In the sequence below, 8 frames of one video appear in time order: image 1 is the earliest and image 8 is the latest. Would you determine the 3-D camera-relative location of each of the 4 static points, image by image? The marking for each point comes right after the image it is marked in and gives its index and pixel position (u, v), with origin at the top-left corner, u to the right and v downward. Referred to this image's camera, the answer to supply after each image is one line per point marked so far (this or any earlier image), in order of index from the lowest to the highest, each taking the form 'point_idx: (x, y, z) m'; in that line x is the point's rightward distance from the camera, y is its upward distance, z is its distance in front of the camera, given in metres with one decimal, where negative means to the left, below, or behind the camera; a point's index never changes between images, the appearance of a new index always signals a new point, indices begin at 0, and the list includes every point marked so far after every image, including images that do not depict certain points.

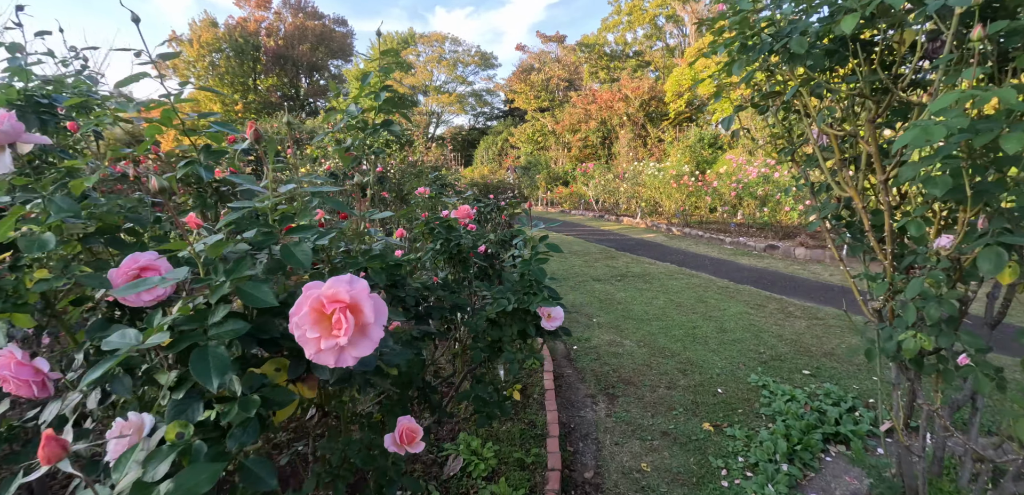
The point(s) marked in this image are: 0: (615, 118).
0: (+3.1, +3.9, +14.4) m
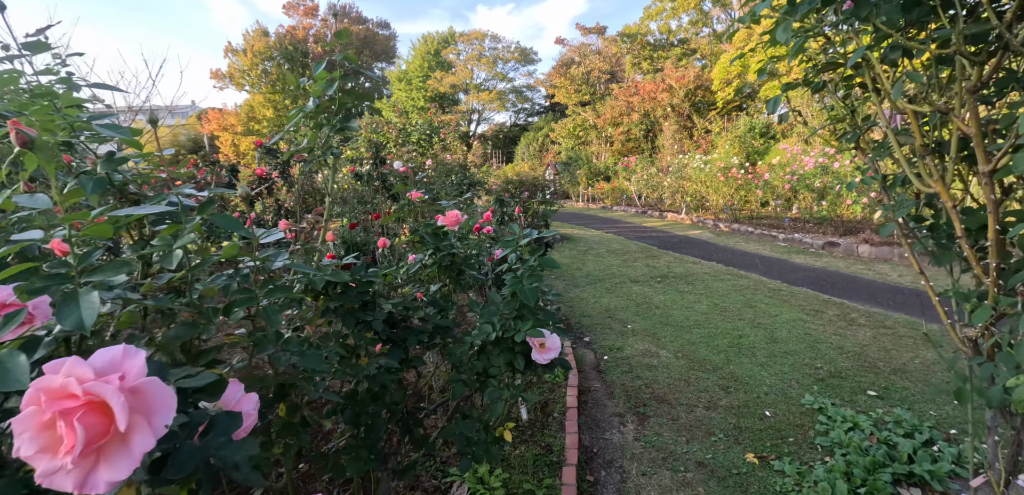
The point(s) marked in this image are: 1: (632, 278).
0: (+4.2, +4.0, +13.9) m
1: (+1.1, -0.3, +4.5) m
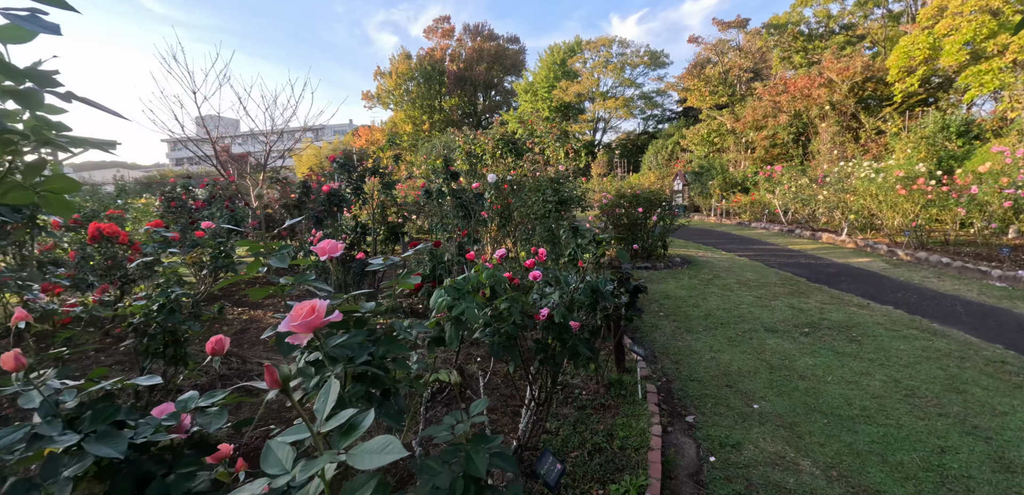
0: (+7.4, +3.4, +11.8) m
1: (+1.8, -0.6, +3.5) m
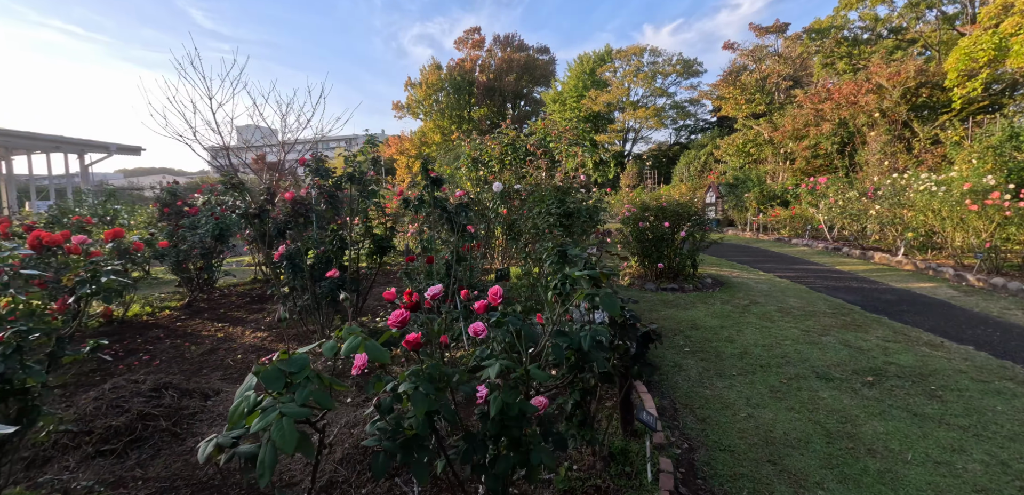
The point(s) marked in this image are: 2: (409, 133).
0: (+7.9, +3.0, +10.8) m
1: (+1.8, -0.7, +2.8) m
2: (-4.3, +4.8, +19.8) m
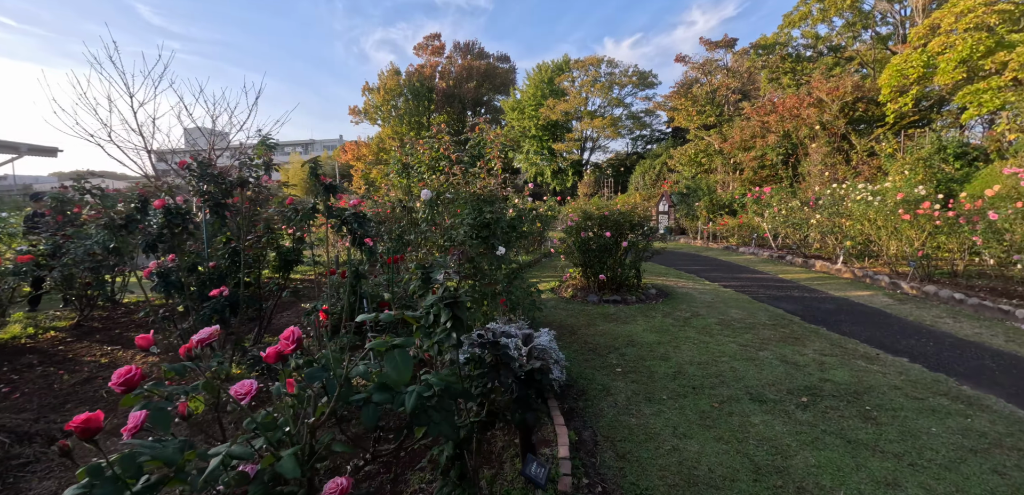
0: (+6.8, +2.8, +11.2) m
1: (+1.3, -0.8, +2.6) m
2: (-6.1, +4.4, +19.2) m
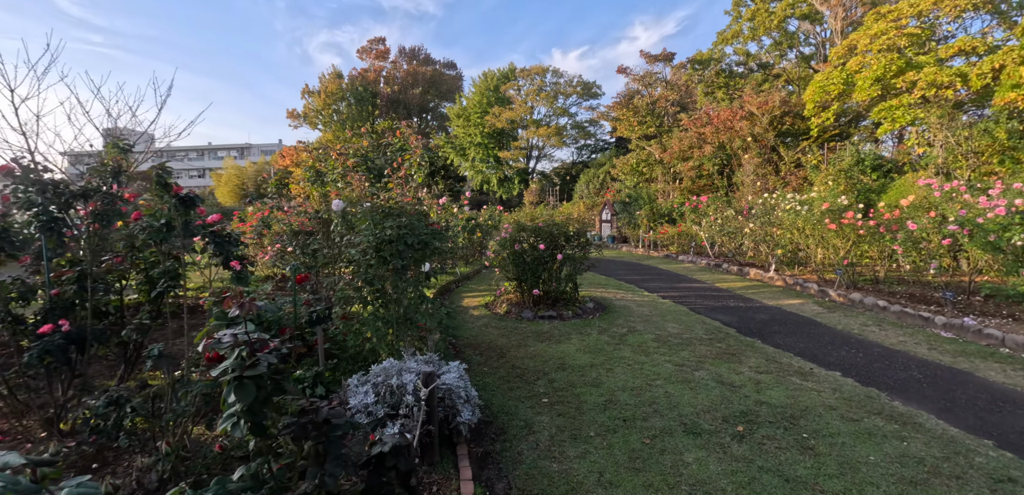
0: (+5.4, +2.6, +11.5) m
1: (+0.9, -0.9, +2.4) m
2: (-8.3, +4.0, +18.2) m
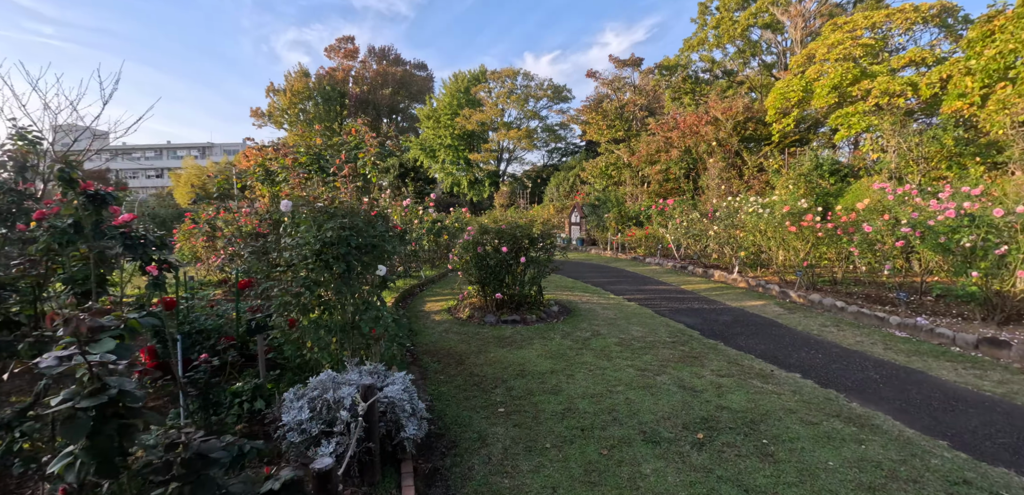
0: (+4.6, +2.5, +11.7) m
1: (+0.6, -0.9, +2.3) m
2: (-9.4, +3.9, +17.6) m
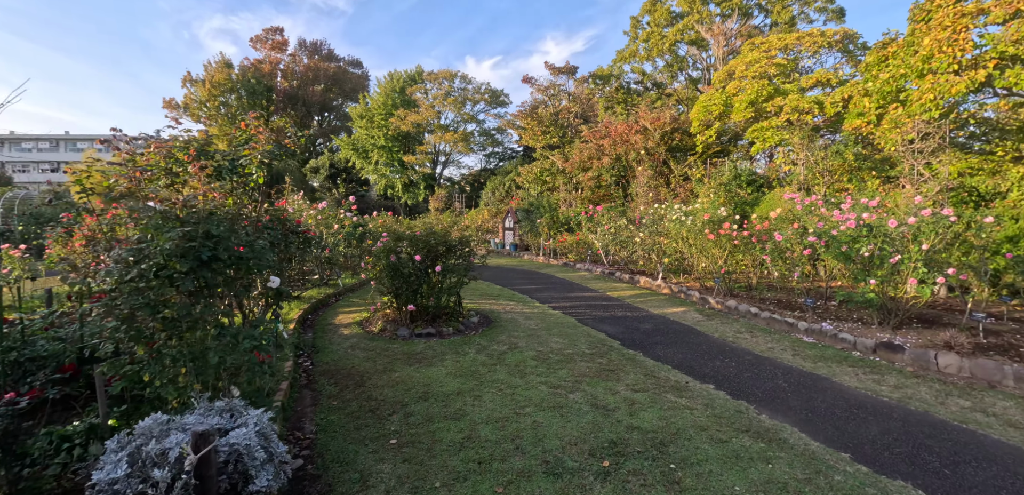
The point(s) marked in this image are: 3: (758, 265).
0: (+3.0, +2.4, +11.9) m
1: (+0.2, -0.9, +2.1) m
2: (-11.7, +3.7, +16.1) m
3: (+3.1, -0.2, +5.9) m
